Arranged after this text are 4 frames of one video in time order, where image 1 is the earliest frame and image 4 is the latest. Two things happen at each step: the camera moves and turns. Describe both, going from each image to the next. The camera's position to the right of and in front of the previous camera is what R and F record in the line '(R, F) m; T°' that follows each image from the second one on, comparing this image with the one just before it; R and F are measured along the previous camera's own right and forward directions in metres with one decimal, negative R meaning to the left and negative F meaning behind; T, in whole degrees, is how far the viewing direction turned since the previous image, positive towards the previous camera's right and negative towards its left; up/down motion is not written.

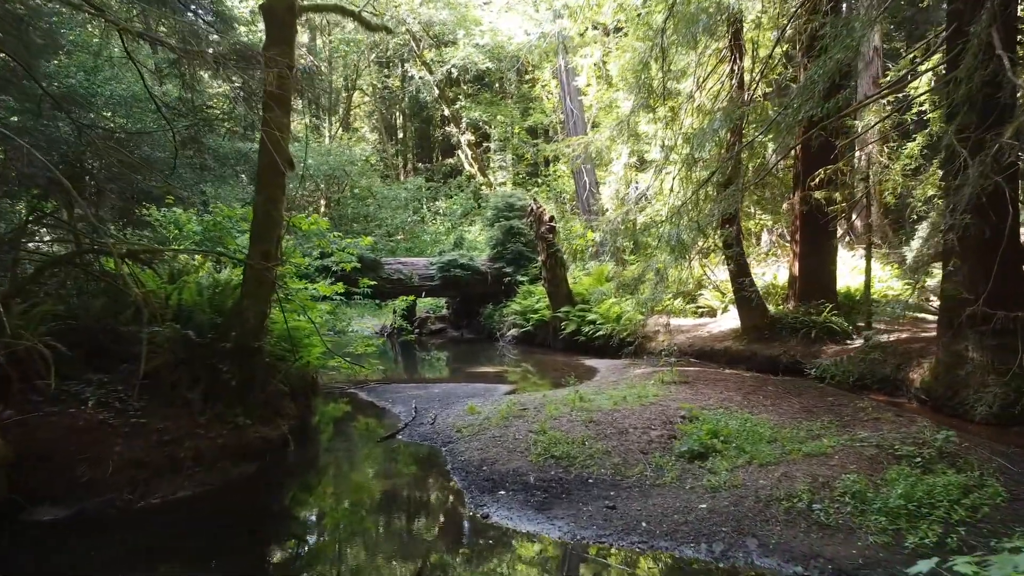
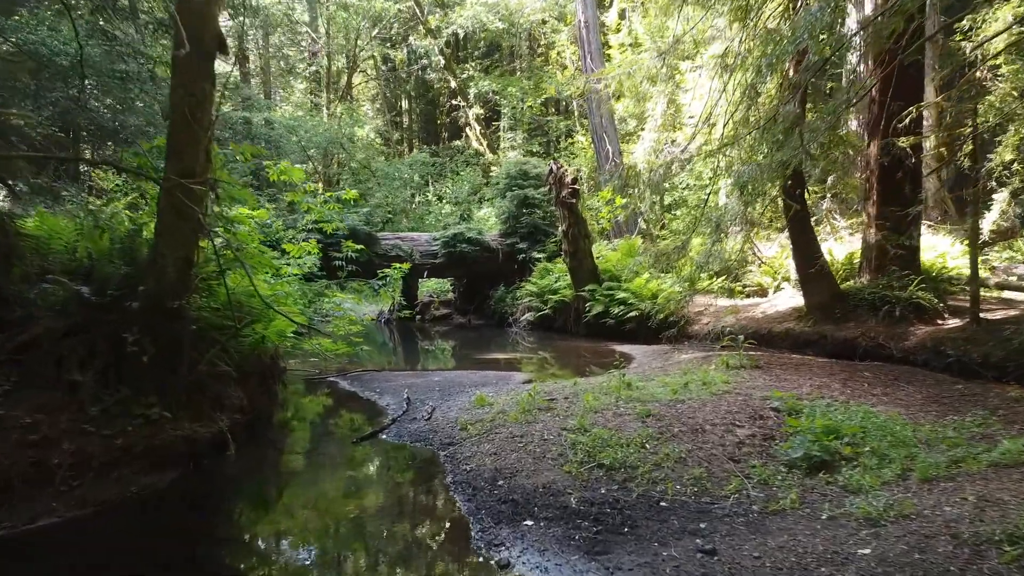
(-0.1, +1.7) m; -1°
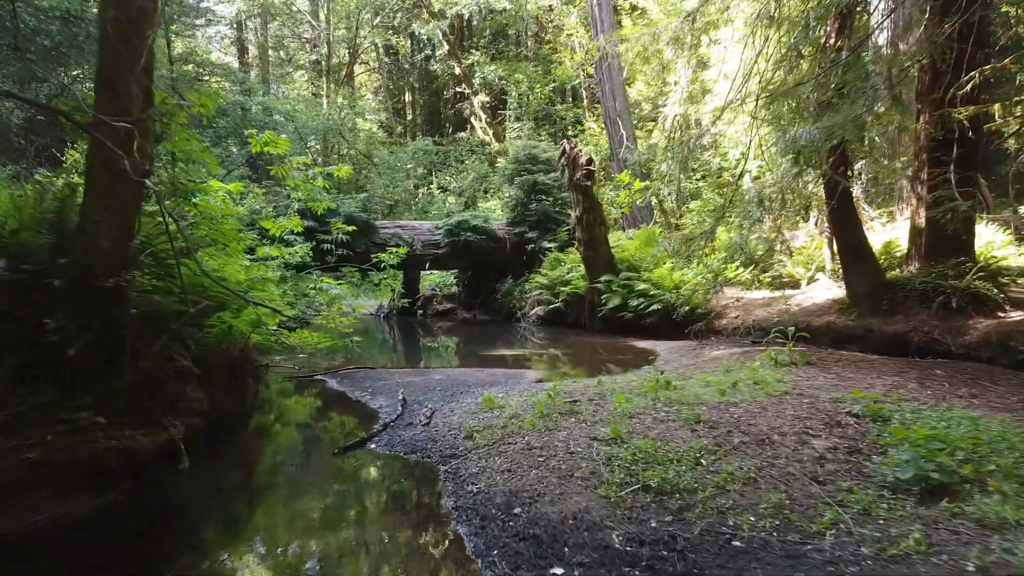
(0.0, +0.8) m; 0°
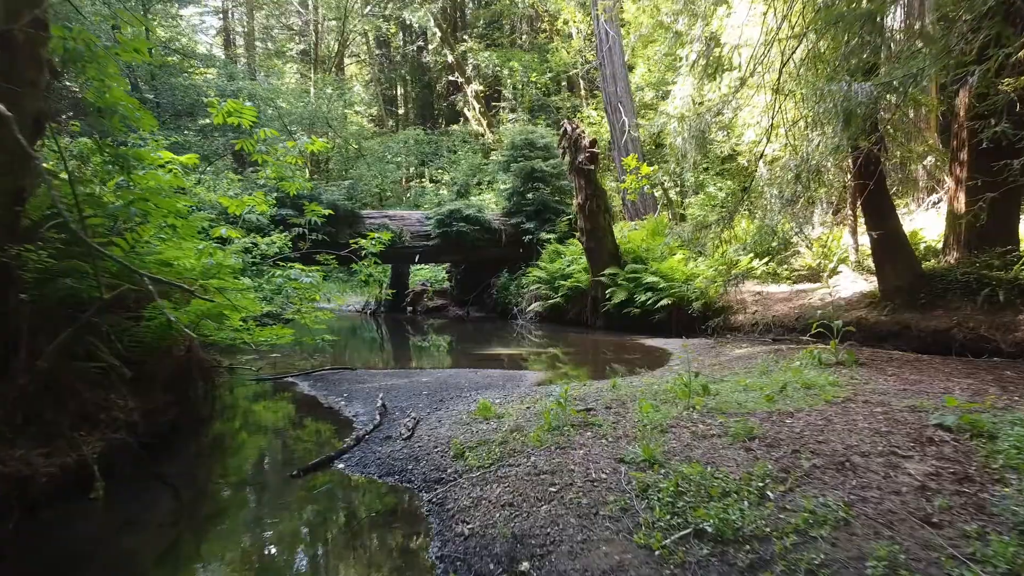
(0.0, +0.7) m; 0°
